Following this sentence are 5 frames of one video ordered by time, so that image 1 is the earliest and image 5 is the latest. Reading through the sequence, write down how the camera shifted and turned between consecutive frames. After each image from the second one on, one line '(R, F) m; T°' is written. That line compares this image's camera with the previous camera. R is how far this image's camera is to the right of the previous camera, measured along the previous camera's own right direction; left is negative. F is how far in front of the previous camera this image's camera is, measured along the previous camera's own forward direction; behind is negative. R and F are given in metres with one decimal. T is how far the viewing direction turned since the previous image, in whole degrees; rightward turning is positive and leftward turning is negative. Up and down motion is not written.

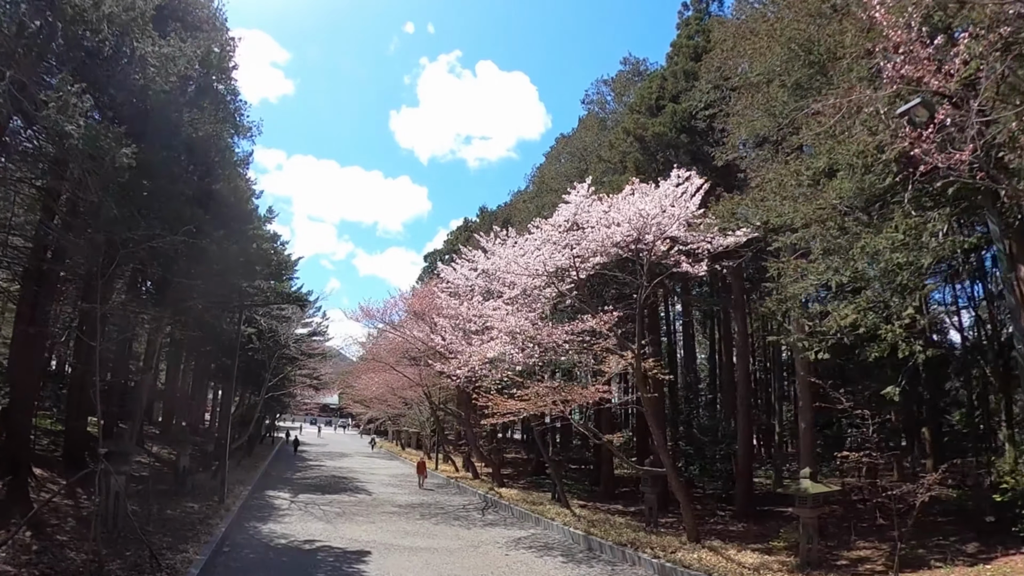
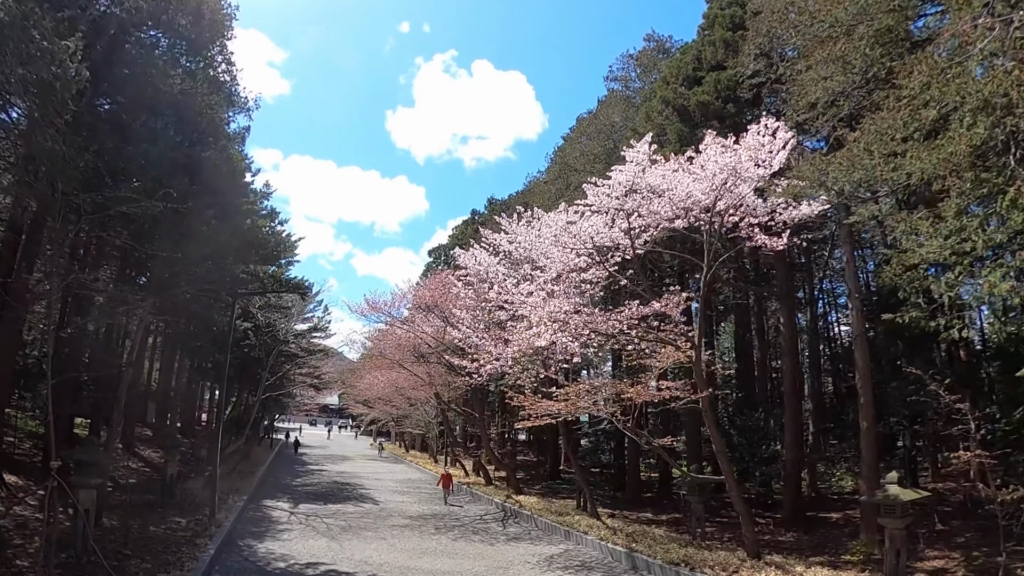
(-0.5, +1.4) m; 0°
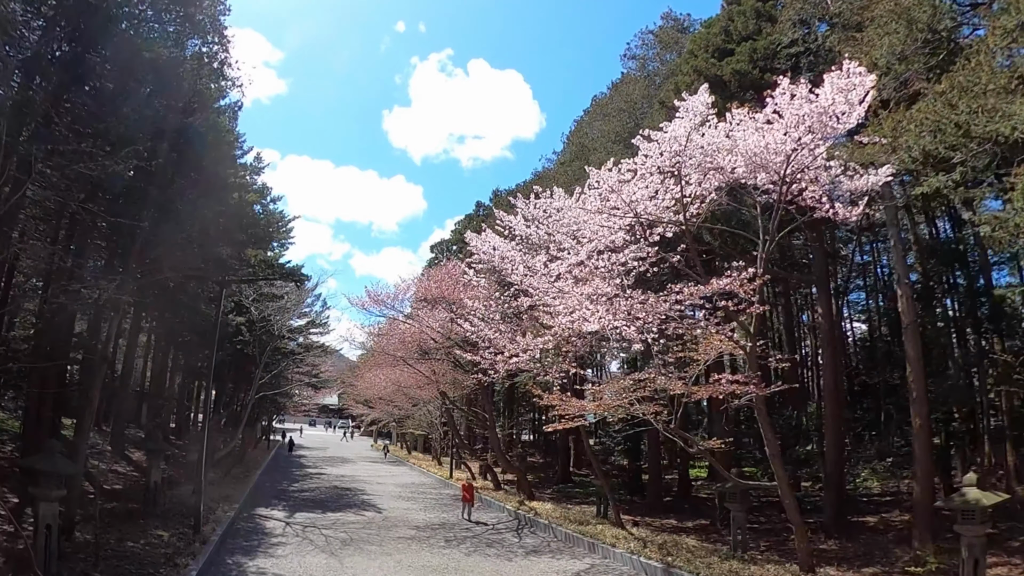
(-0.3, +1.1) m; 0°
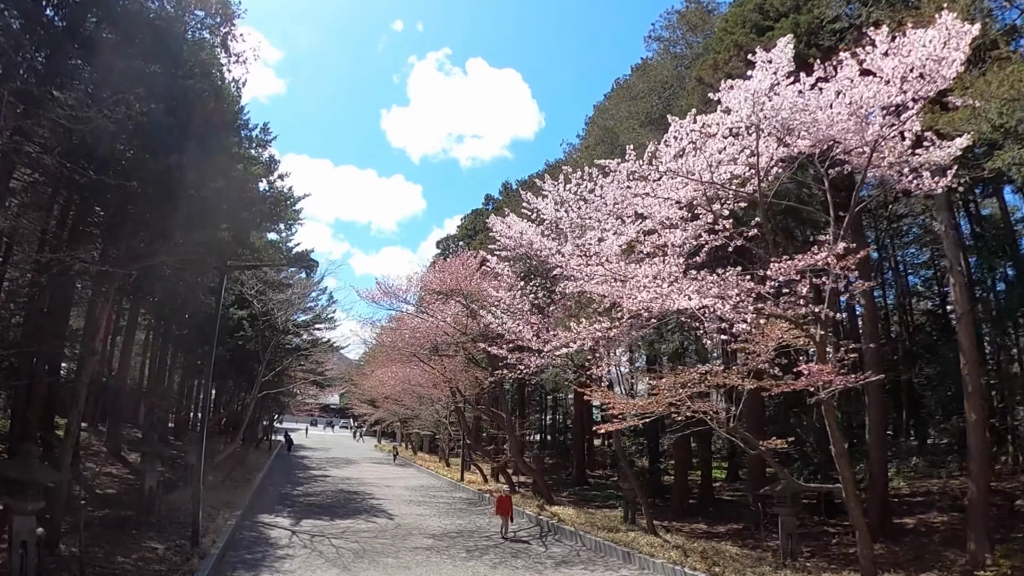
(-0.4, +0.9) m; 0°
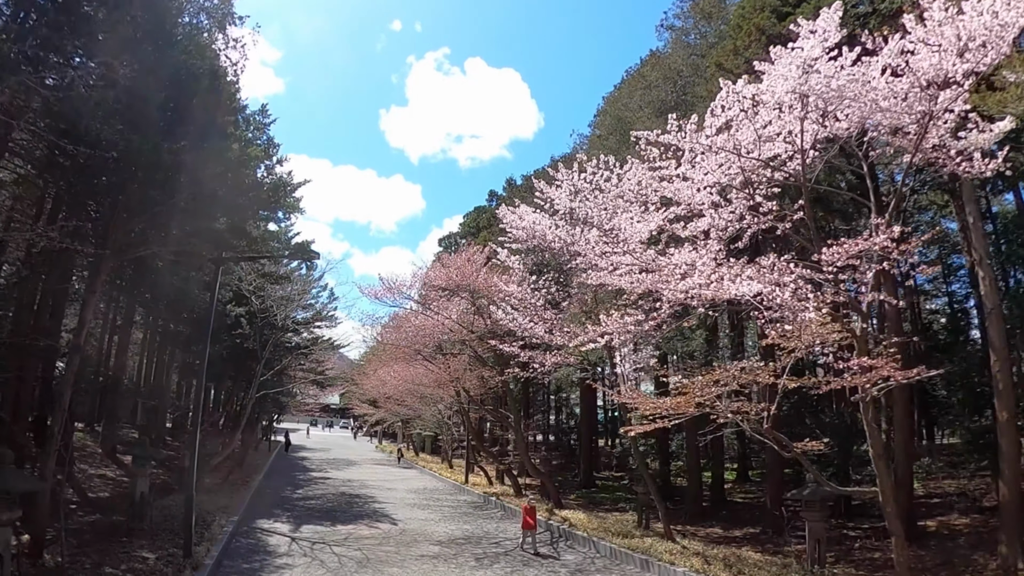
(-0.2, +0.5) m; 0°
